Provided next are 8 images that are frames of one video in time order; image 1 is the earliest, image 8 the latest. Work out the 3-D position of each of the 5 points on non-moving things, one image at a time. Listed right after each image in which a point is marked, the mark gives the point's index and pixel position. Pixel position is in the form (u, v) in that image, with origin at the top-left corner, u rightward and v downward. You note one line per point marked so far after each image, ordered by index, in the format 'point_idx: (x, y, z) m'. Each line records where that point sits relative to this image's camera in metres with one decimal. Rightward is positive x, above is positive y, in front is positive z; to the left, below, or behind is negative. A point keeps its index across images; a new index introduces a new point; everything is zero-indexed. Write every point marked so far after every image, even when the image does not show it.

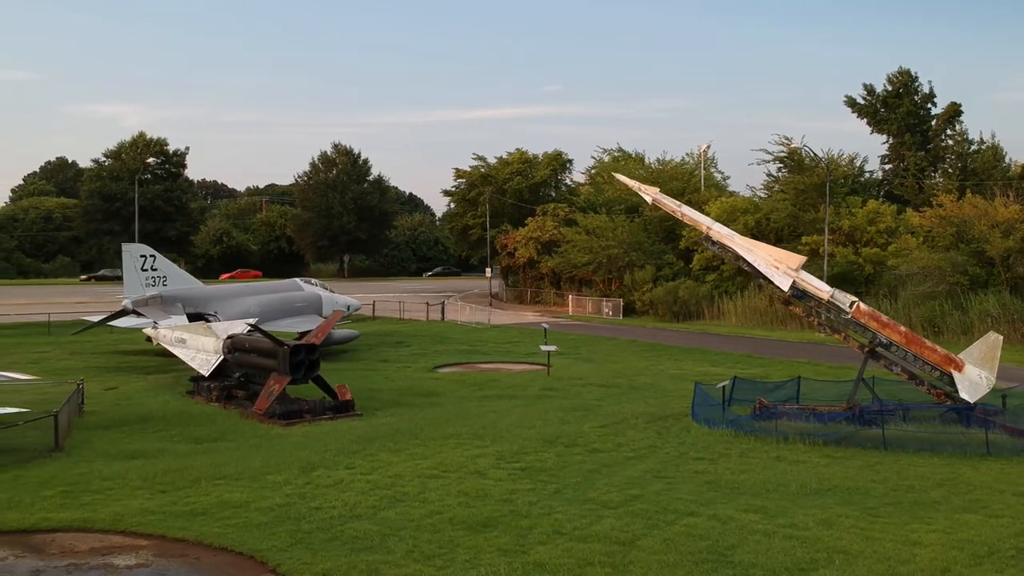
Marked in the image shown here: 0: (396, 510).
0: (-1.4, -2.7, +12.1) m
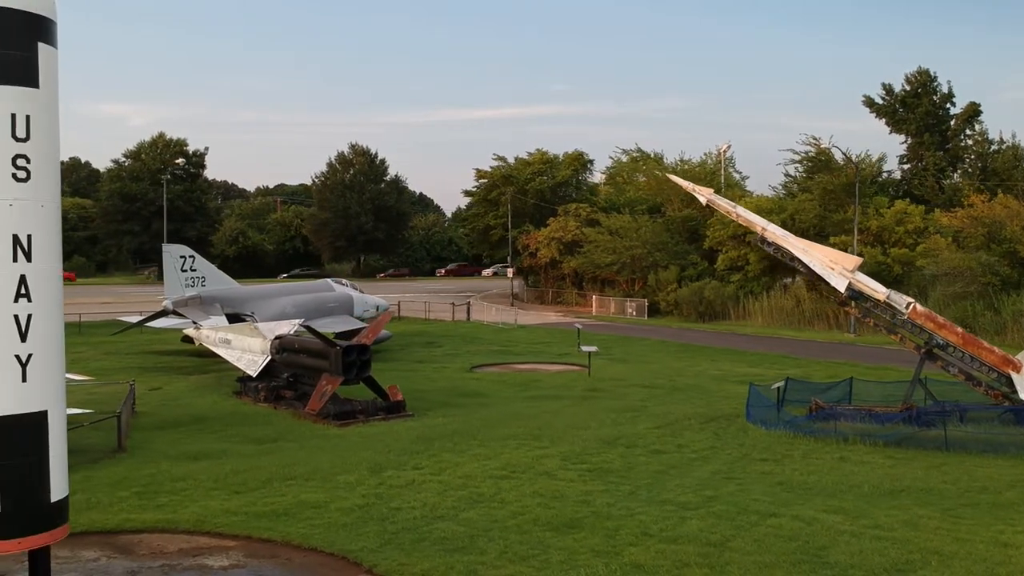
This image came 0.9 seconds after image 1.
0: (-0.4, -2.7, +12.2) m
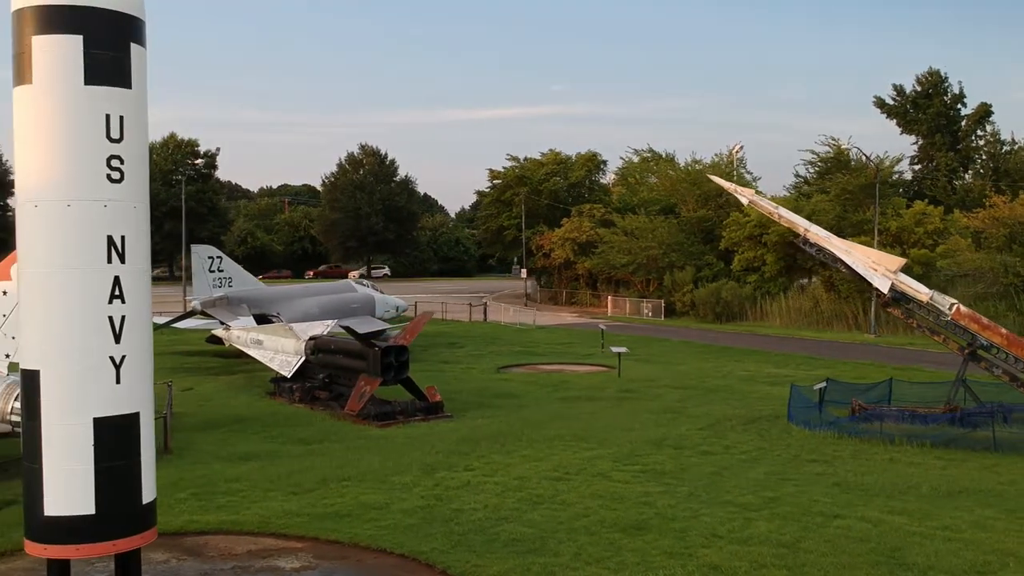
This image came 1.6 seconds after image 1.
0: (+0.4, -2.7, +12.1) m
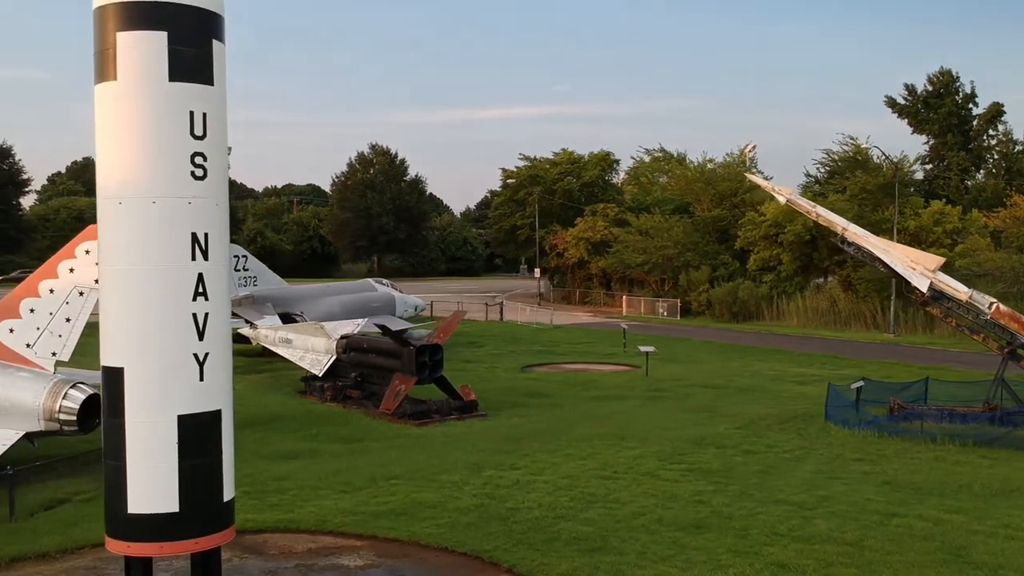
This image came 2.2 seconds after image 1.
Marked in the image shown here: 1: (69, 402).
0: (+1.0, -2.7, +12.1) m
1: (-6.1, -1.6, +13.8) m
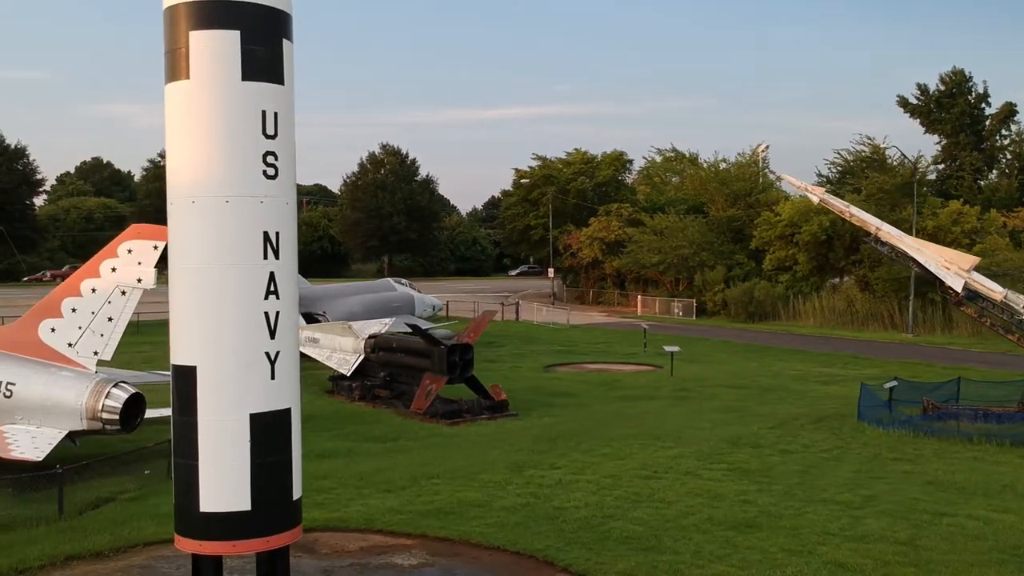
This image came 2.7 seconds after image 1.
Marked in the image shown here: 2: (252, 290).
0: (+1.6, -2.7, +12.1) m
1: (-5.5, -1.6, +13.8) m
2: (-2.0, 0.0, +8.0) m
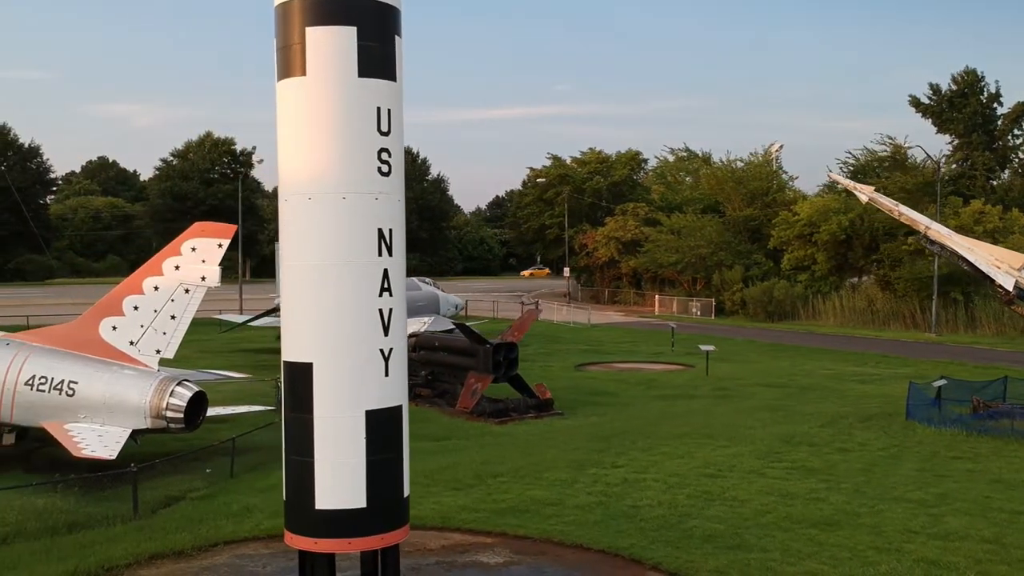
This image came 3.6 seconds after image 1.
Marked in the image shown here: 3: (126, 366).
0: (+2.5, -2.7, +12.1) m
1: (-4.6, -1.5, +13.7) m
2: (-1.1, 0.0, +7.9) m
3: (-5.4, -1.1, +14.1) m
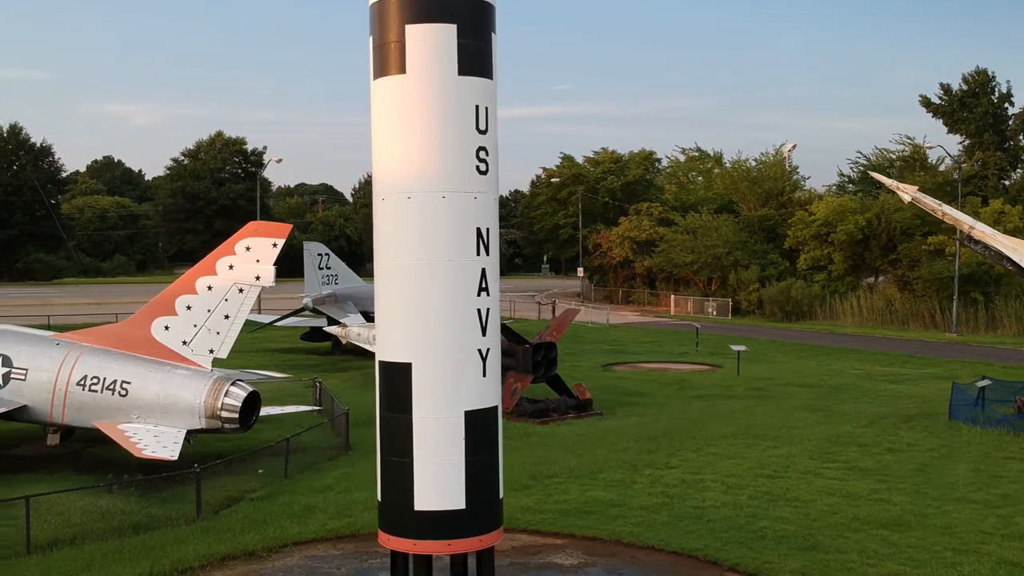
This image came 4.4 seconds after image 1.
0: (+3.3, -2.6, +12.1) m
1: (-3.8, -1.5, +13.7) m
2: (-0.4, 0.0, +7.9) m
3: (-4.7, -1.1, +14.1) m
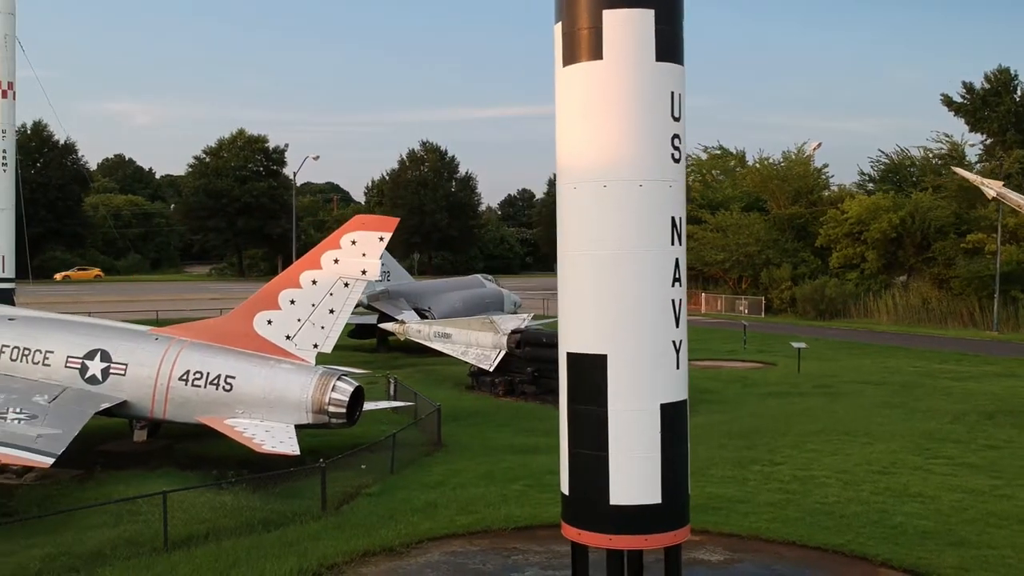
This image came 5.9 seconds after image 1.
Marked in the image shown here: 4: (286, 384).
0: (+4.8, -2.6, +11.9) m
1: (-2.3, -1.4, +13.5) m
2: (+1.1, +0.1, +7.7) m
3: (-3.2, -1.0, +13.9) m
4: (-3.0, -1.3, +13.5) m
